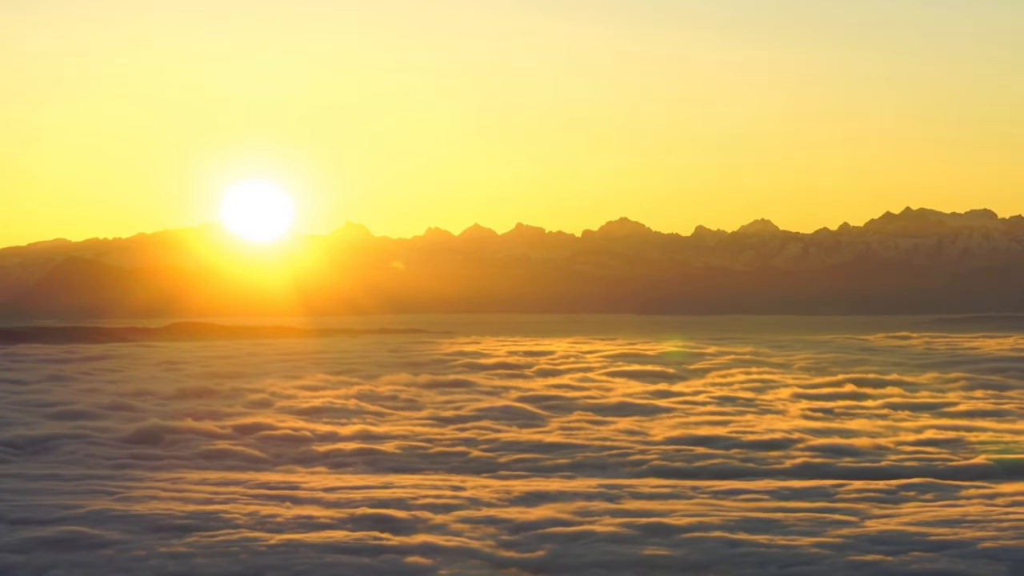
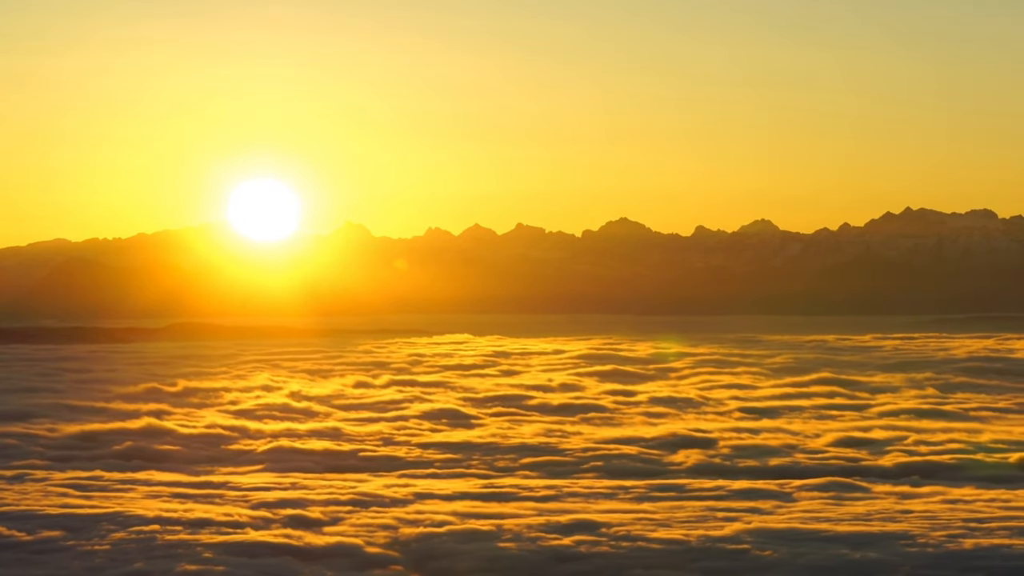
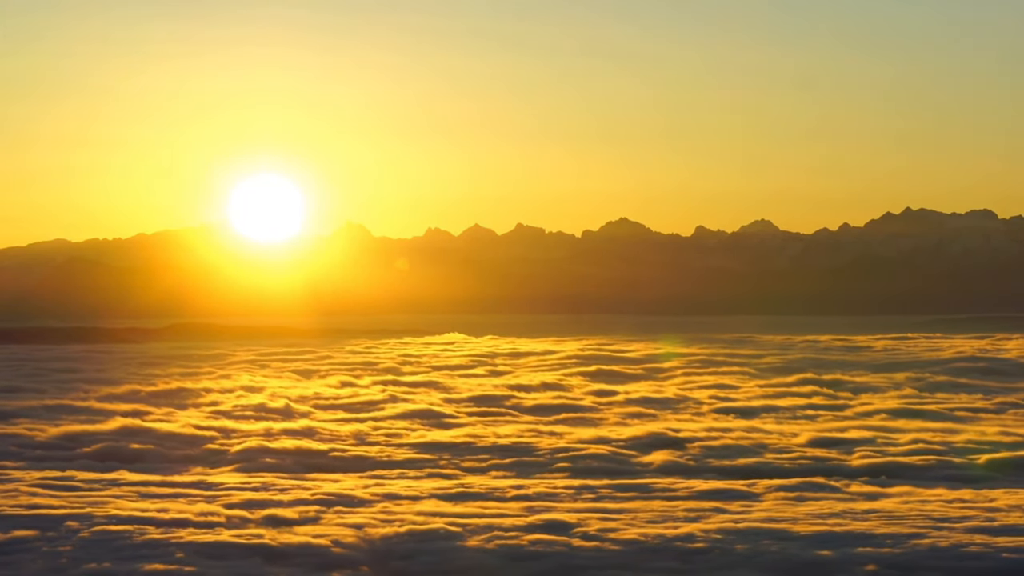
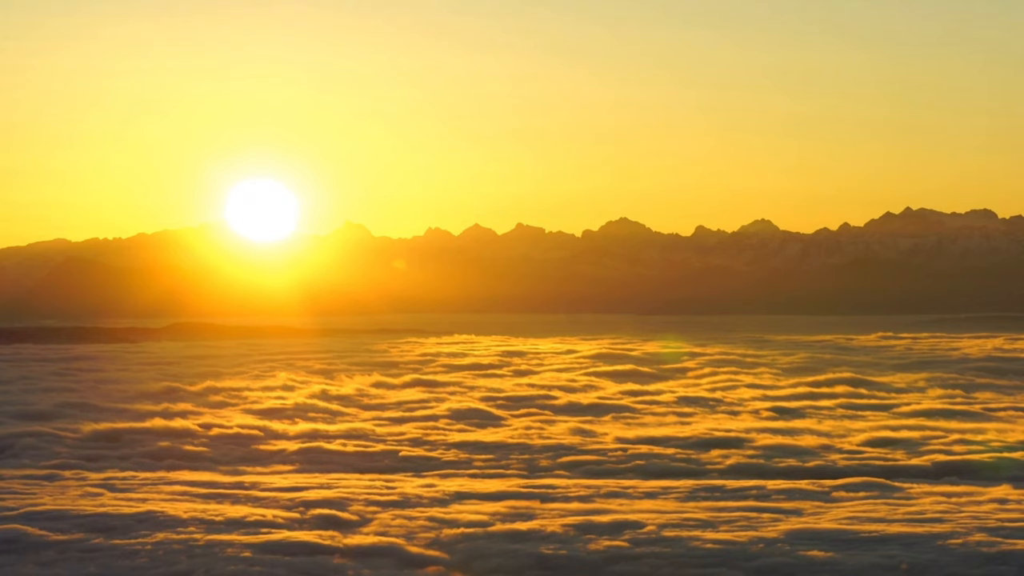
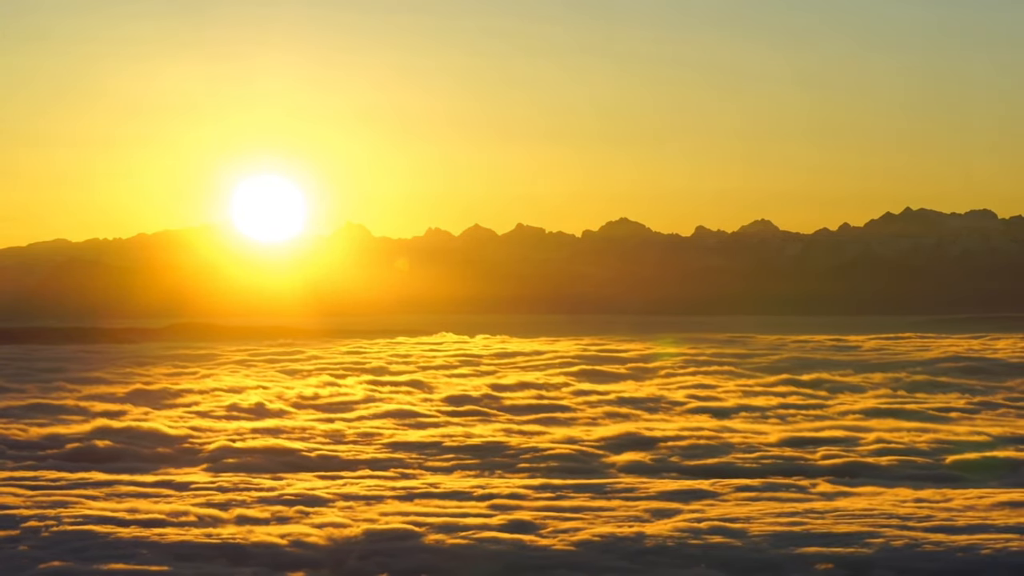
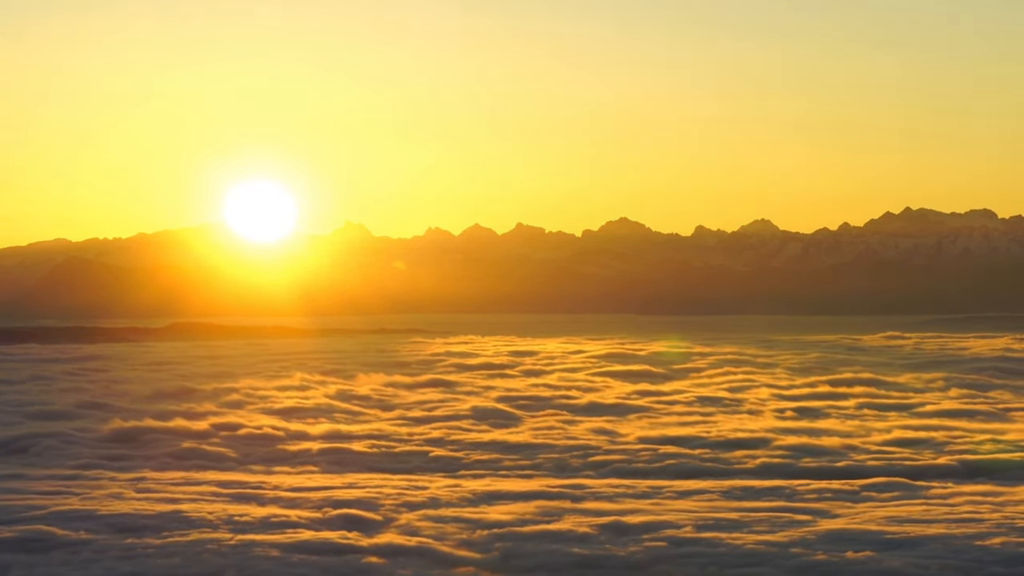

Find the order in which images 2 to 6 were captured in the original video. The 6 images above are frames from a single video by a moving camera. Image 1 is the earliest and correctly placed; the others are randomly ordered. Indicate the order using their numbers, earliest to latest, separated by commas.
6, 4, 2, 3, 5
